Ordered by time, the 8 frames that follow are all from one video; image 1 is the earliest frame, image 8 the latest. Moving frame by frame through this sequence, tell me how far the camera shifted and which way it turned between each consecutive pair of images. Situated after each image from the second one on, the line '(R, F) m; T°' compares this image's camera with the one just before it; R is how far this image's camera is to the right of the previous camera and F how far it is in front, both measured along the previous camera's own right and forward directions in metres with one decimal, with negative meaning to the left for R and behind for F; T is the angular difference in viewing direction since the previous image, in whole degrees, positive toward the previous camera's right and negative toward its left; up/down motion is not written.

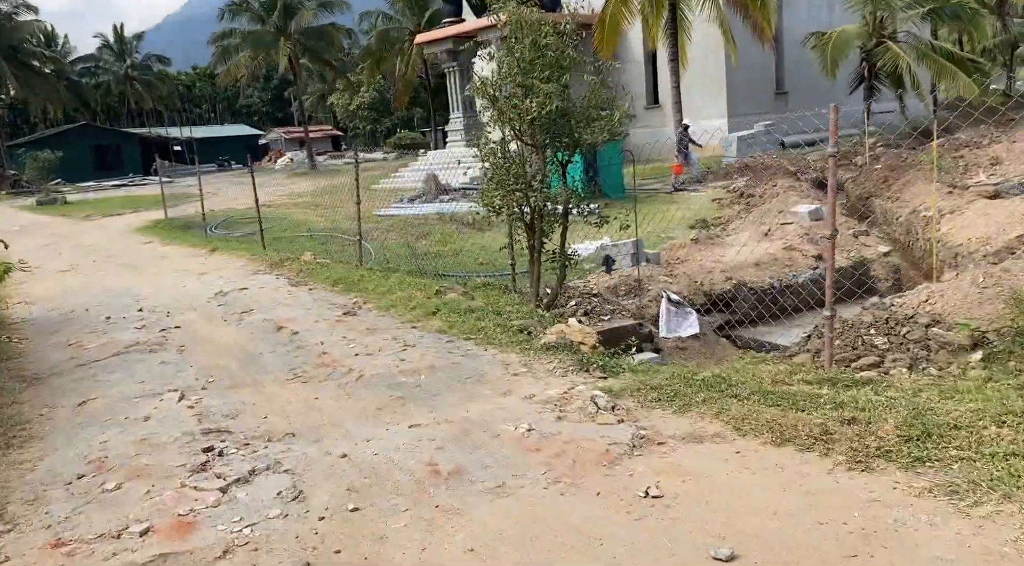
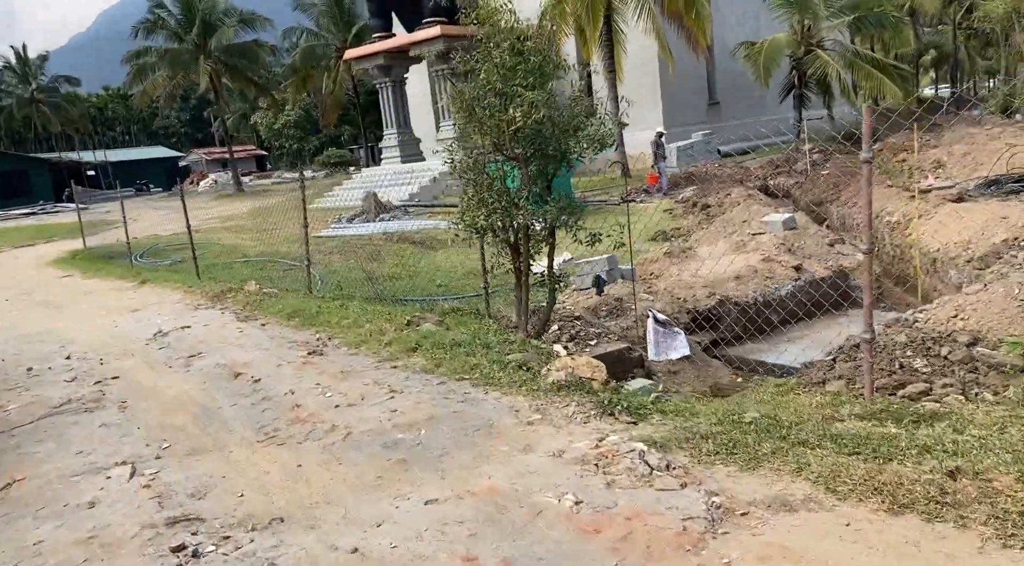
(-0.4, +0.7) m; +4°
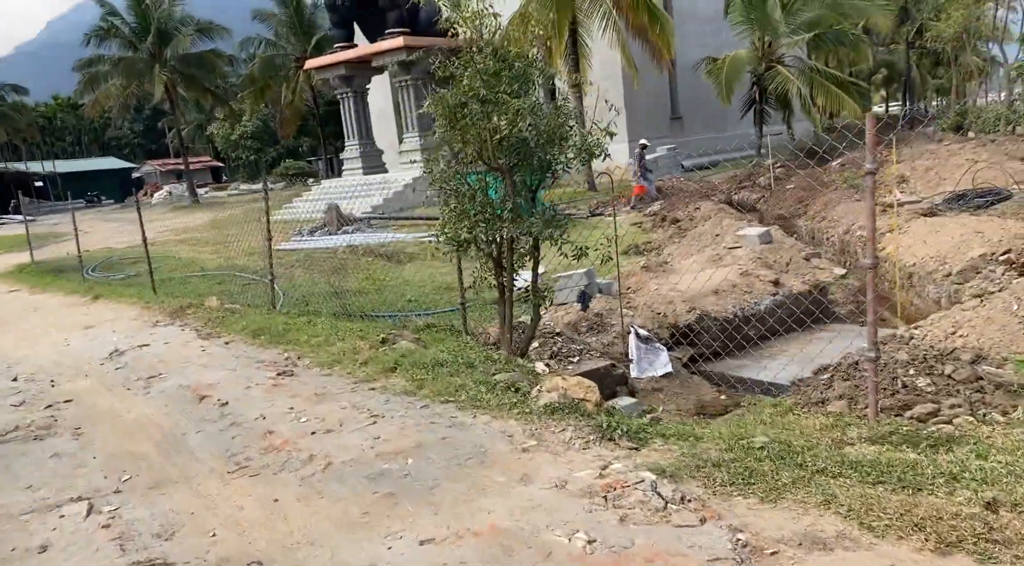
(-0.2, +0.3) m; +3°
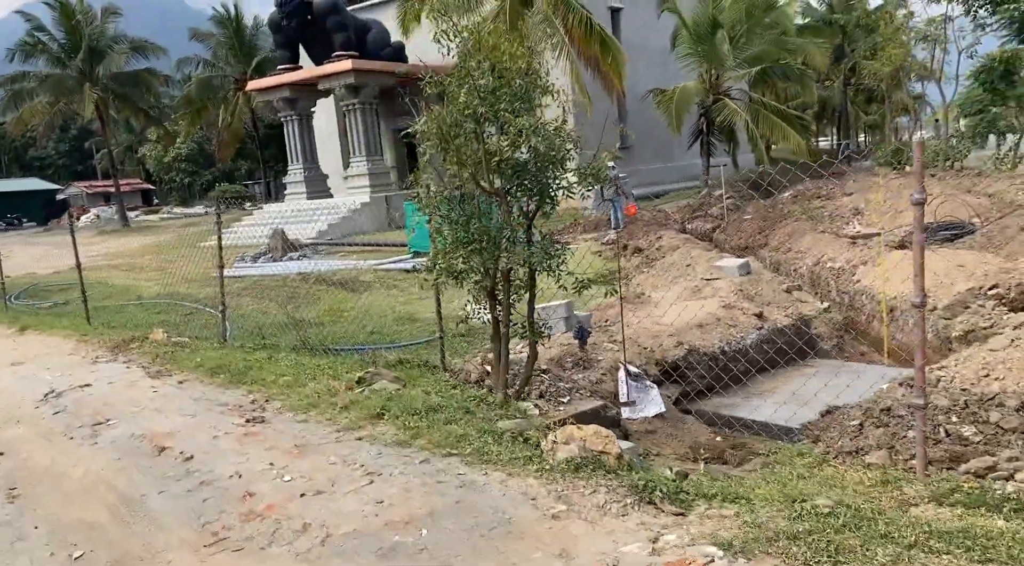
(-0.4, +0.6) m; +4°
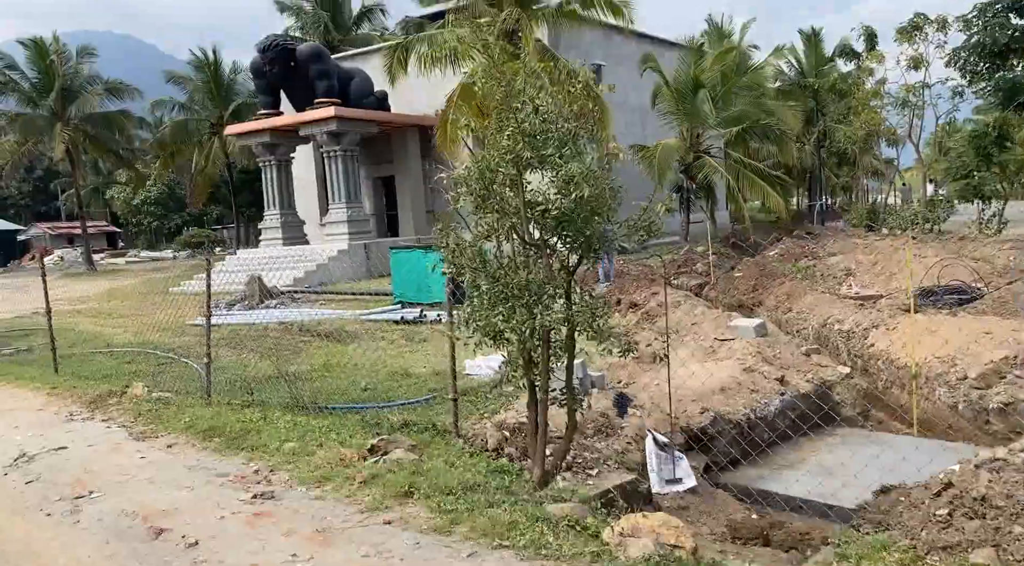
(-0.4, +0.6) m; +2°
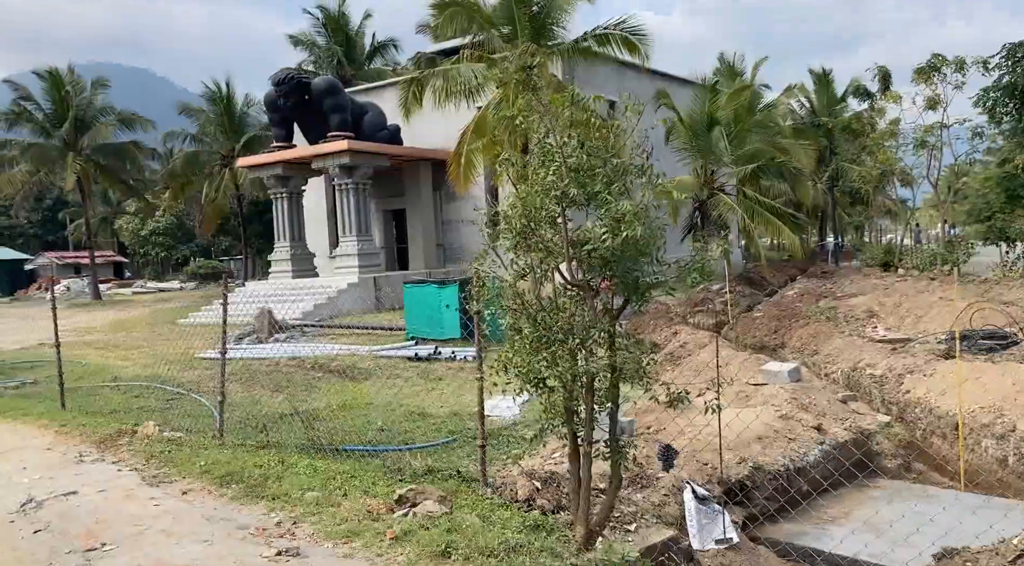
(-0.2, +0.3) m; 0°
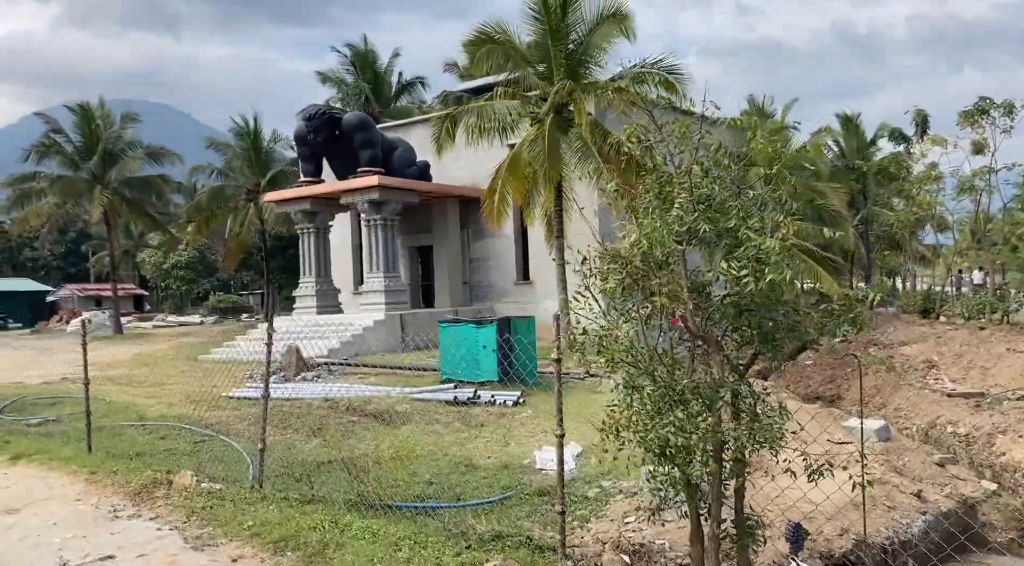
(-0.4, +0.6) m; -1°
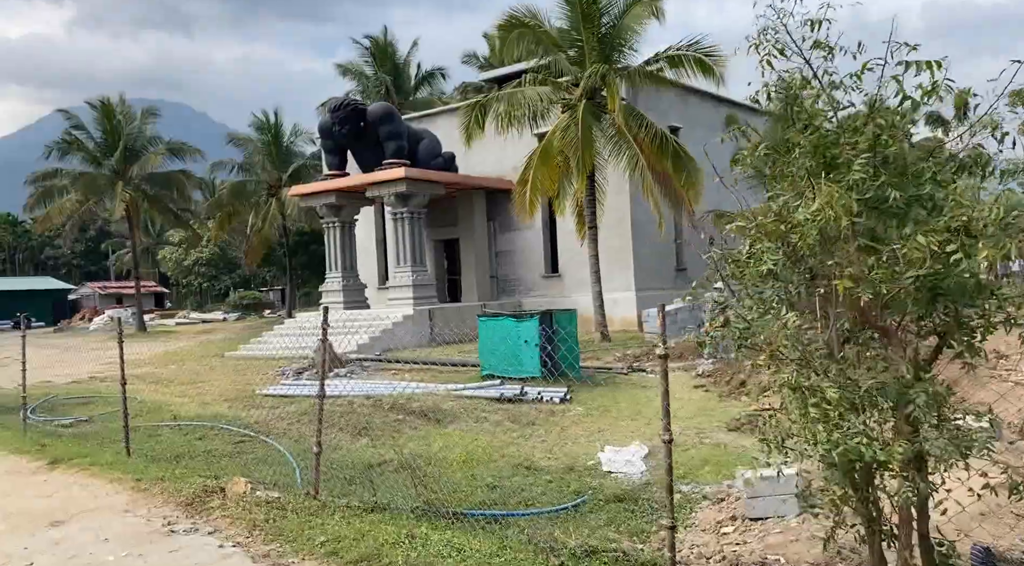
(-0.5, +0.6) m; -1°
